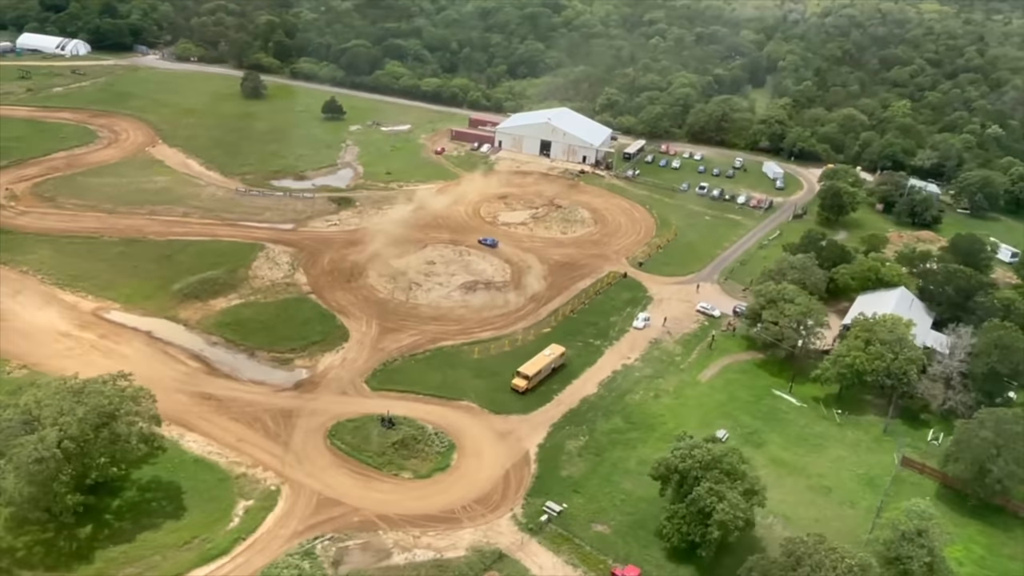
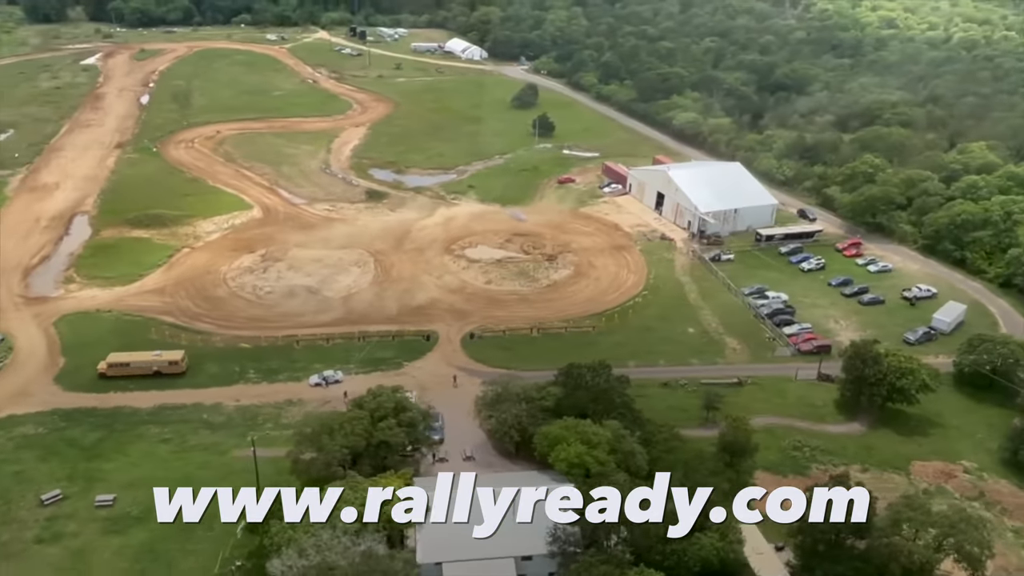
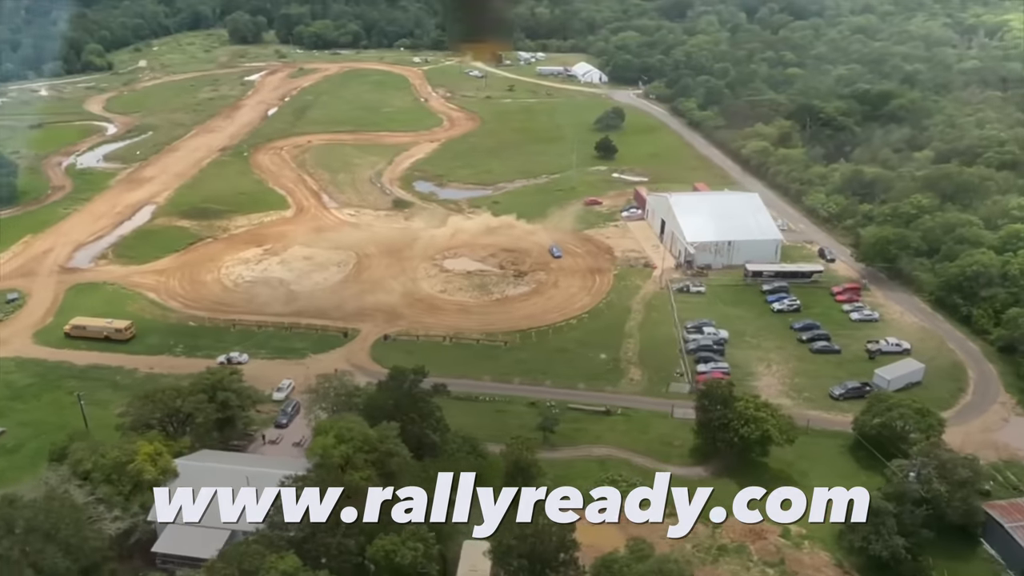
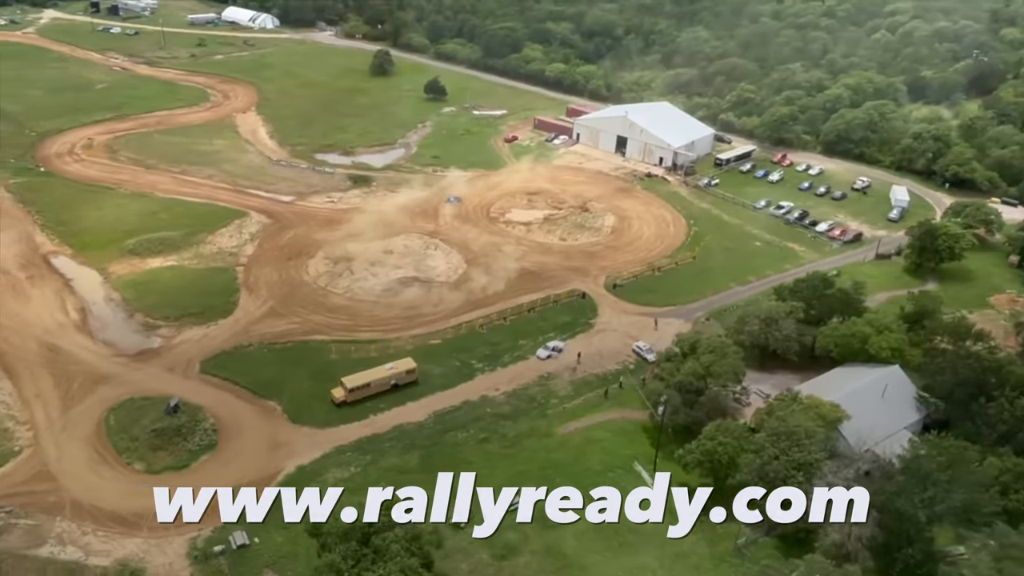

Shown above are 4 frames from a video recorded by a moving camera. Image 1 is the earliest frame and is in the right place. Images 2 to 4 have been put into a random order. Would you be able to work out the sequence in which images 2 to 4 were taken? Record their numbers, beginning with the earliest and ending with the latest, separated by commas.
4, 2, 3
